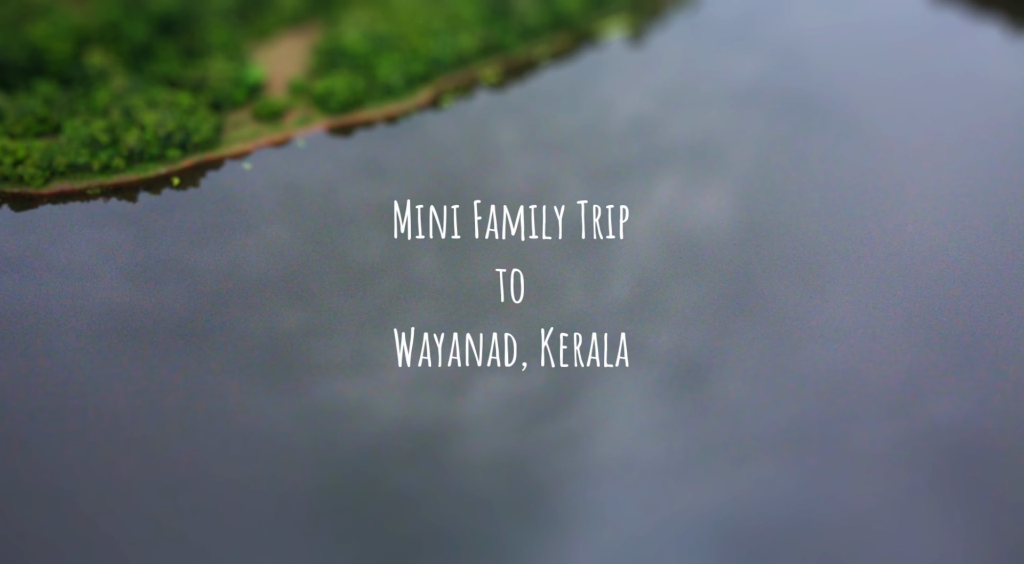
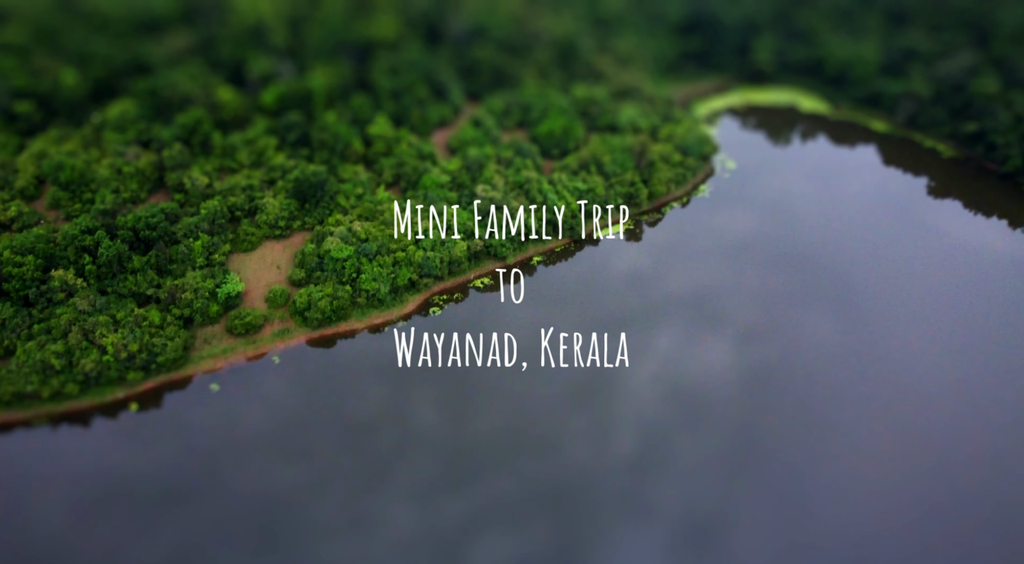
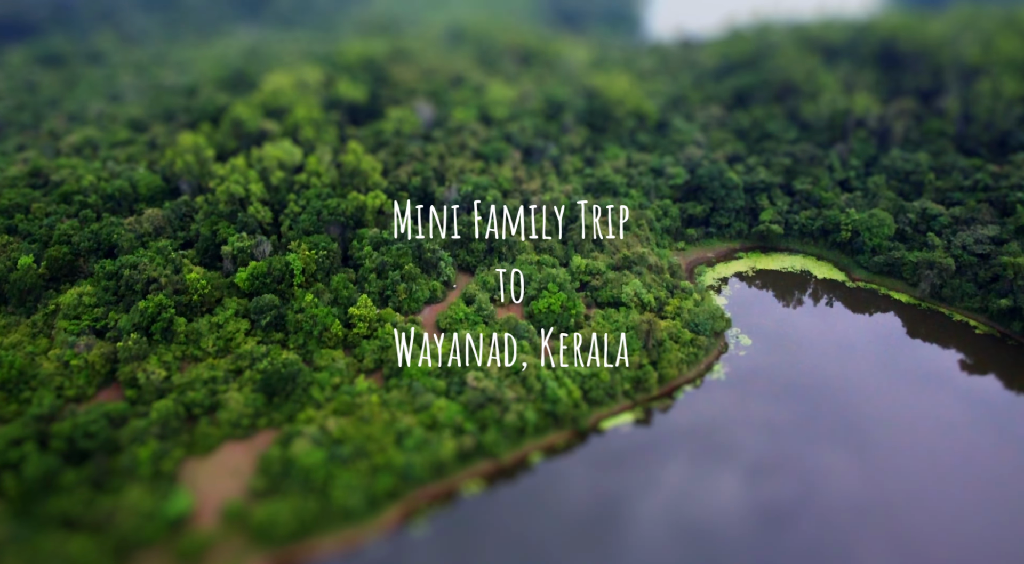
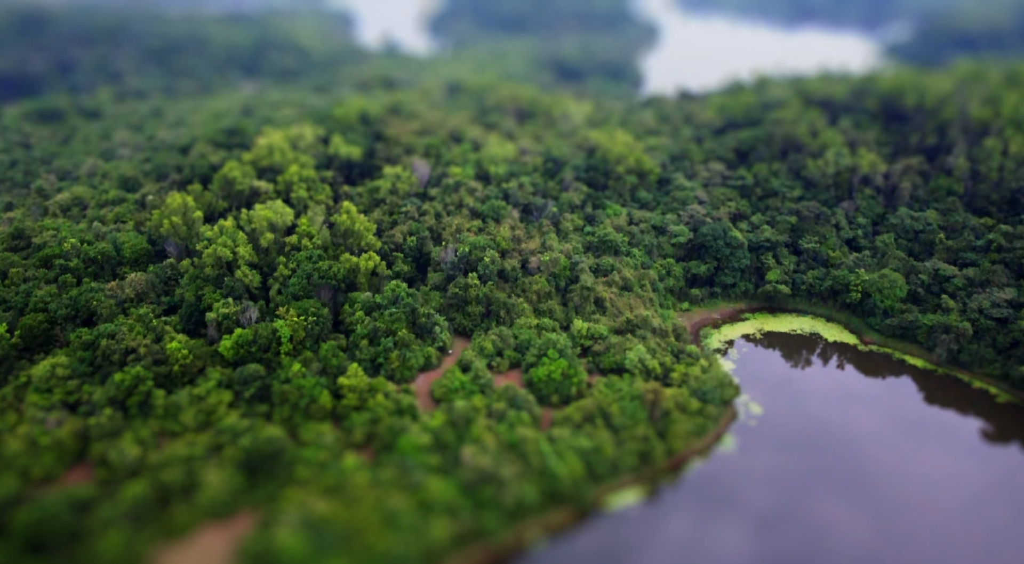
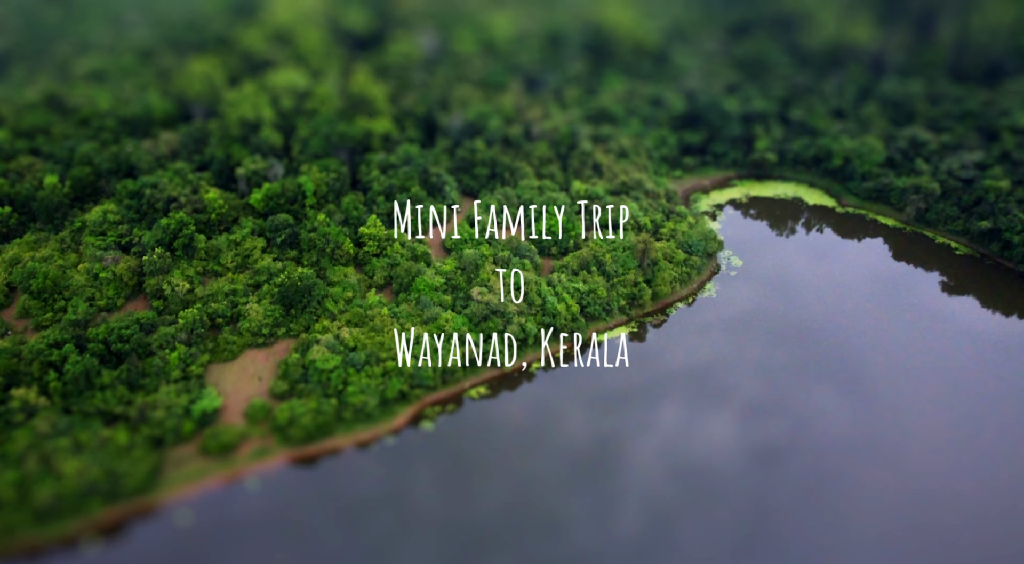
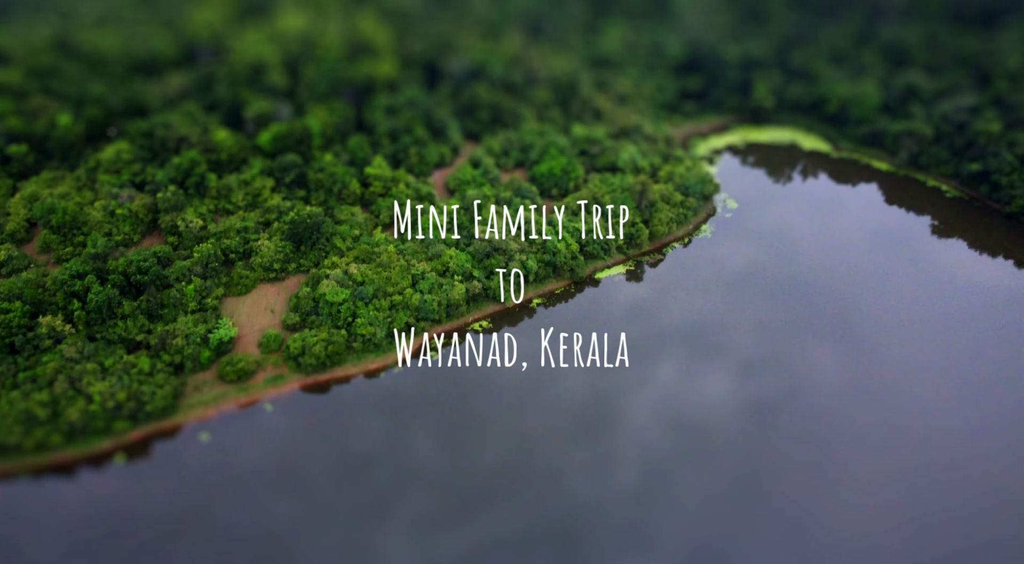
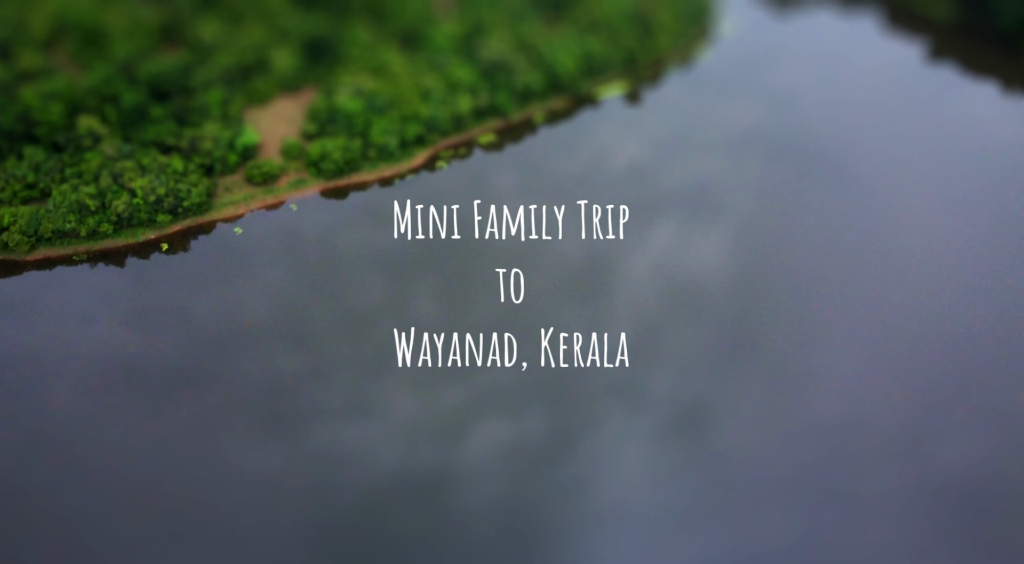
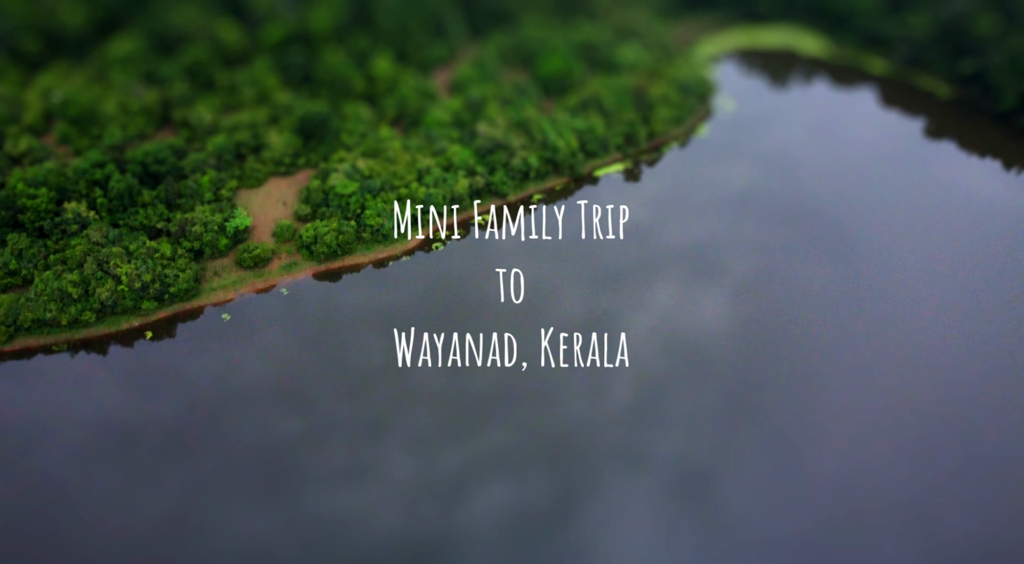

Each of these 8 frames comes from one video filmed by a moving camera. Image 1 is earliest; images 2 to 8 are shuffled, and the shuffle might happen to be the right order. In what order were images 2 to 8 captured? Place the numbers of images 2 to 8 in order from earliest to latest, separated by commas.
7, 8, 2, 6, 5, 3, 4
